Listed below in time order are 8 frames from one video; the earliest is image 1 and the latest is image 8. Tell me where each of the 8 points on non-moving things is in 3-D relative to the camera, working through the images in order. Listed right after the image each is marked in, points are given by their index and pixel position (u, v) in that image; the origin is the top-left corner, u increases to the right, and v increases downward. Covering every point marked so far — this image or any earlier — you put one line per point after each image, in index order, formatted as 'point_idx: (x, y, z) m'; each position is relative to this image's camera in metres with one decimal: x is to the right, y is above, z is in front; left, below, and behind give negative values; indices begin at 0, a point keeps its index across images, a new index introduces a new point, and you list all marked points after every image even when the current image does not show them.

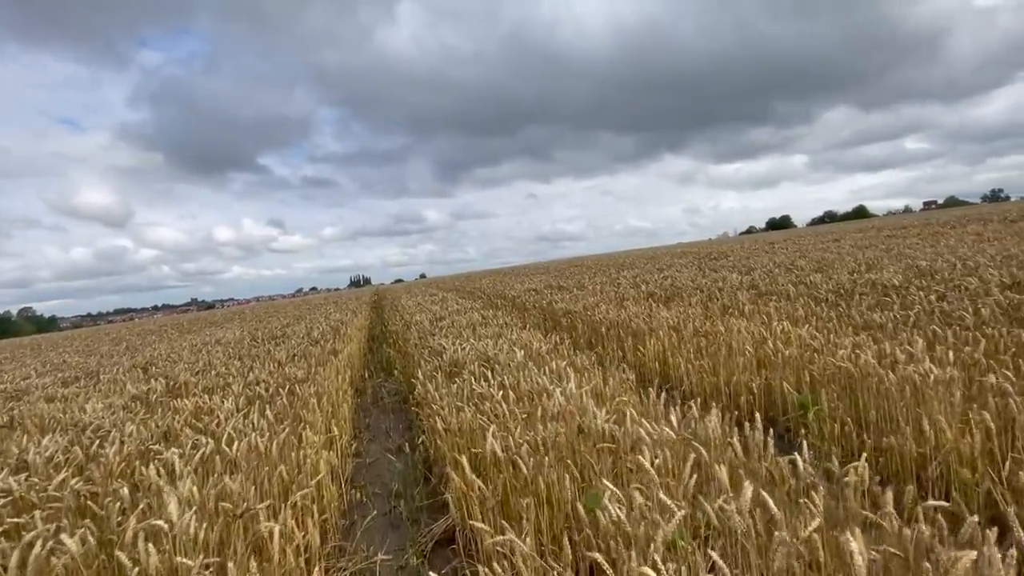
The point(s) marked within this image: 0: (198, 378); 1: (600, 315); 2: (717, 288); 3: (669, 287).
0: (-3.1, -0.9, +4.7) m
1: (+1.2, -0.4, +6.4) m
2: (+2.9, 0.0, +6.9) m
3: (+2.5, 0.0, +7.6) m
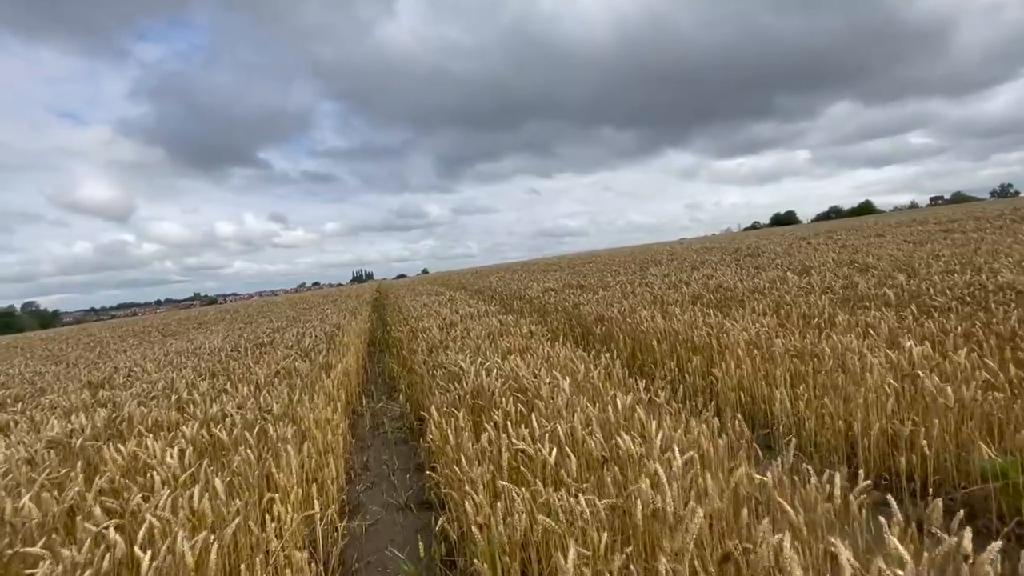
0: (-2.8, -0.9, +3.7) m
1: (+1.5, -0.4, +5.4) m
2: (+3.2, 0.0, +5.8) m
3: (+2.8, 0.0, +6.5) m
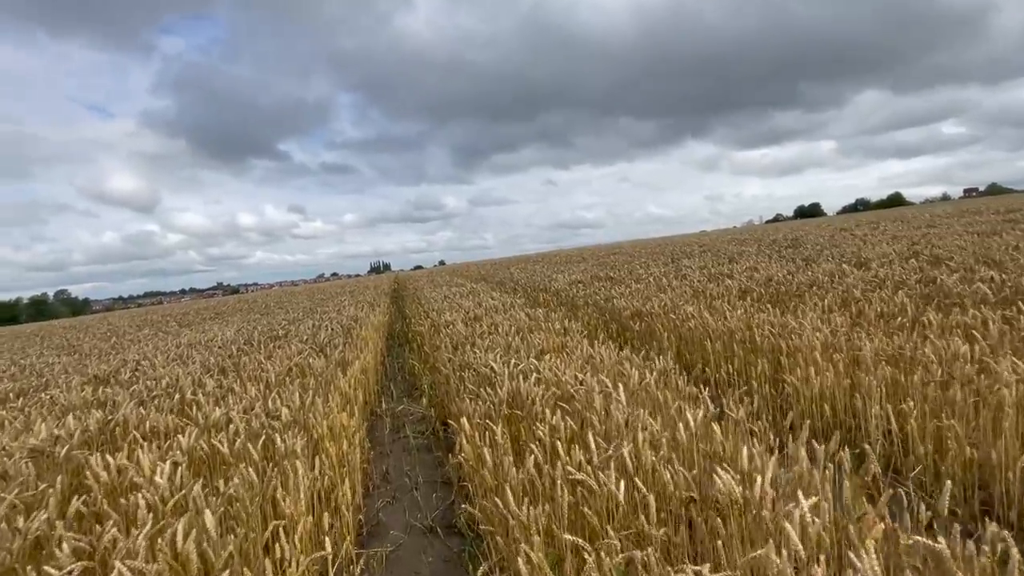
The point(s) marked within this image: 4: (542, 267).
0: (-2.5, -0.9, +3.4) m
1: (+1.8, -0.3, +4.9) m
2: (+3.6, +0.1, +5.3) m
3: (+3.1, +0.1, +6.0) m
4: (+0.9, +0.6, +14.3) m
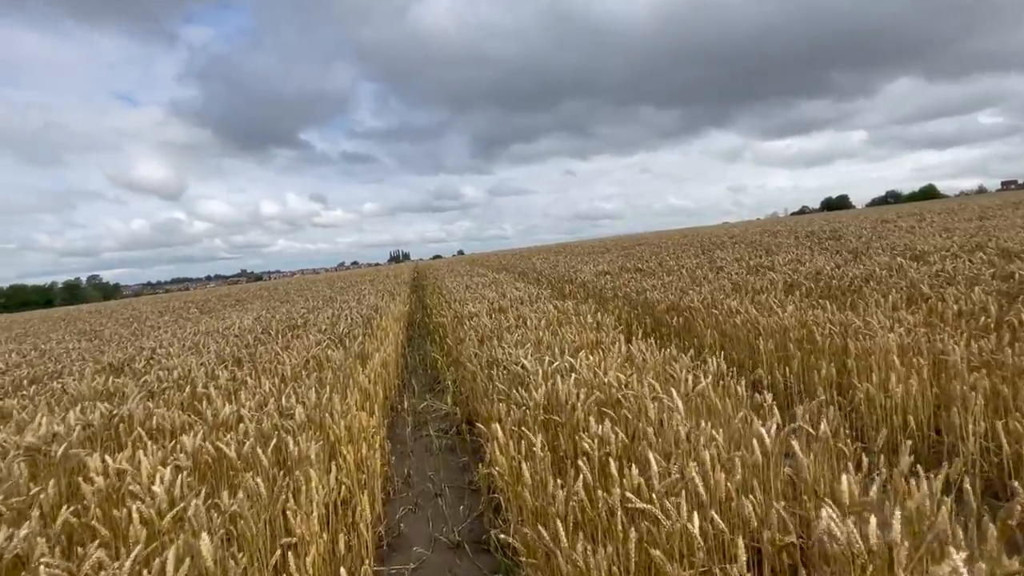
0: (-2.3, -0.8, +3.1) m
1: (+2.1, -0.3, +4.5) m
2: (+3.8, +0.1, +4.8) m
3: (+3.4, +0.1, +5.5) m
4: (+1.5, +0.9, +13.9) m
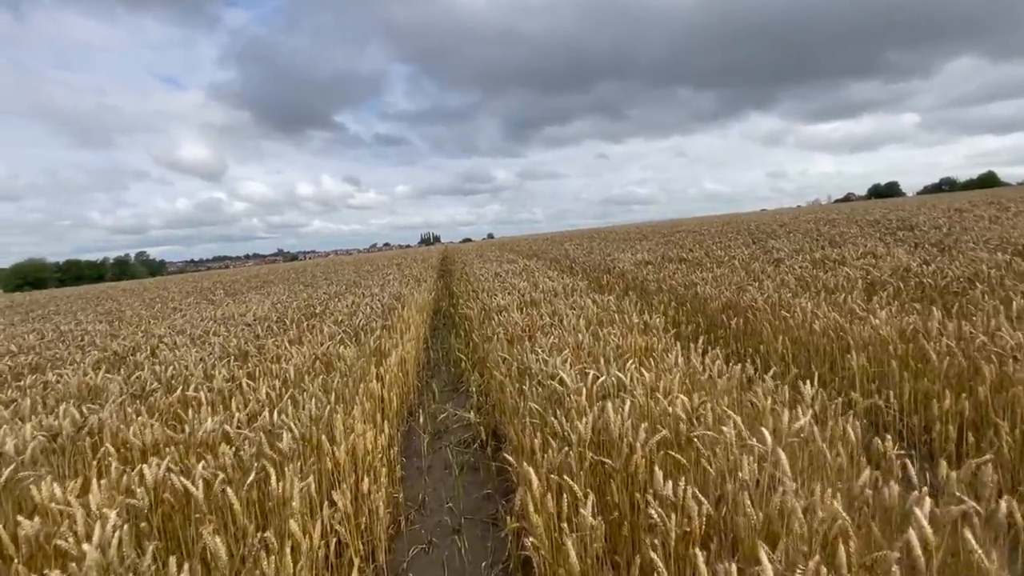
0: (-2.1, -0.7, +2.7) m
1: (+2.3, -0.3, +3.8) m
2: (+4.1, +0.1, +4.0) m
3: (+3.8, +0.1, +4.7) m
4: (+2.4, +1.2, +13.2) m
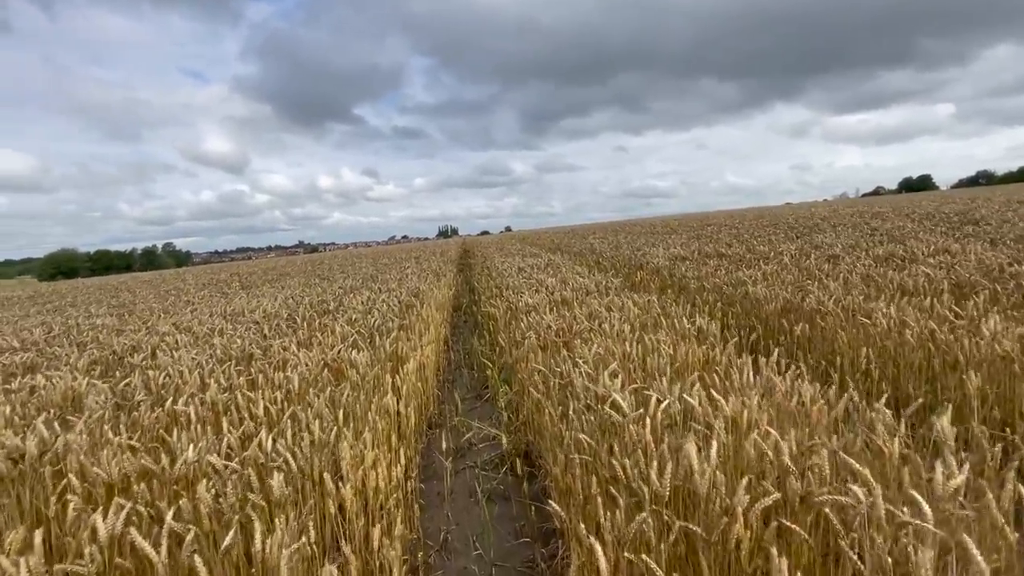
0: (-1.9, -0.7, +2.3) m
1: (+2.6, -0.3, +3.2) m
2: (+4.4, 0.0, +3.4) m
3: (+4.1, +0.1, +4.1) m
4: (+3.0, +1.3, +12.6) m
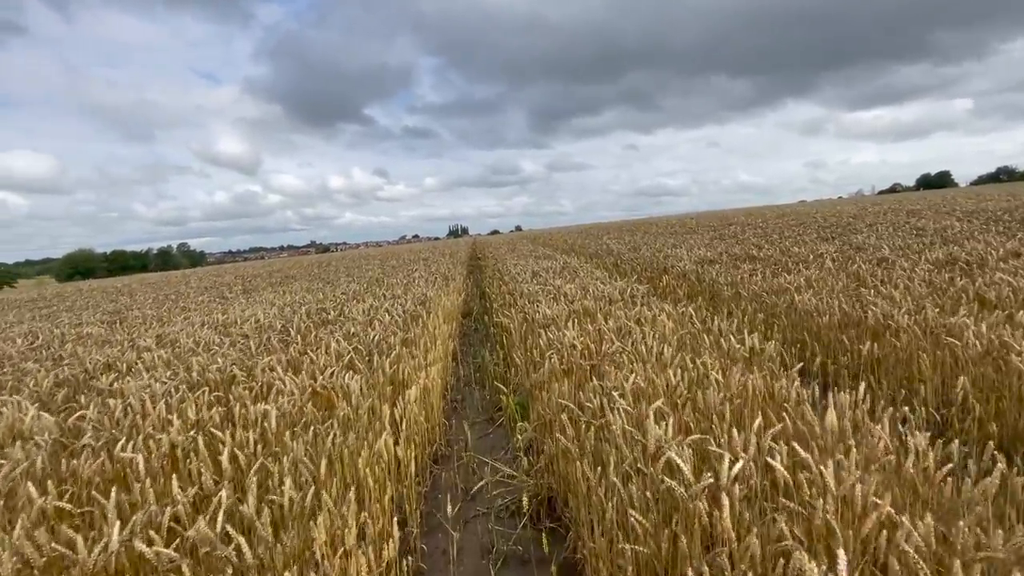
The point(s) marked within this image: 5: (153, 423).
0: (-1.8, -0.8, +1.9) m
1: (+2.7, -0.4, +2.7) m
2: (+4.5, 0.0, +2.8) m
3: (+4.2, 0.0, +3.5) m
4: (+3.3, +1.2, +12.0) m
5: (-1.8, -0.7, +2.5) m
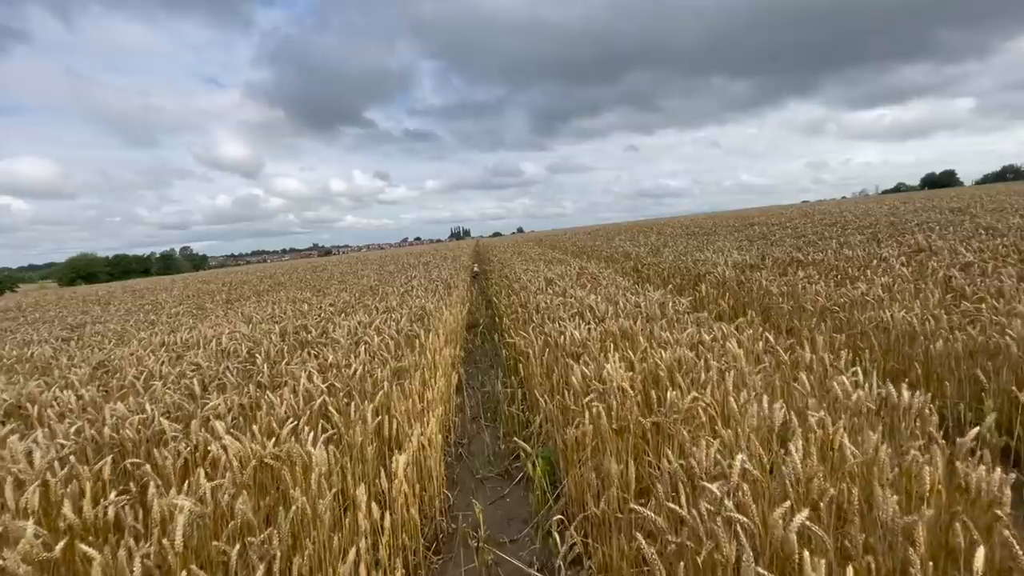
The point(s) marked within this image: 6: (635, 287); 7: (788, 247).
0: (-1.7, -0.9, +1.0) m
1: (+2.8, -0.5, +1.8) m
2: (+4.6, -0.1, +1.9) m
3: (+4.3, -0.1, +2.6) m
4: (+3.4, +1.1, +11.1) m
5: (-1.7, -0.8, +1.6) m
6: (+1.4, 0.0, +5.6) m
7: (+4.1, +0.6, +7.2) m
